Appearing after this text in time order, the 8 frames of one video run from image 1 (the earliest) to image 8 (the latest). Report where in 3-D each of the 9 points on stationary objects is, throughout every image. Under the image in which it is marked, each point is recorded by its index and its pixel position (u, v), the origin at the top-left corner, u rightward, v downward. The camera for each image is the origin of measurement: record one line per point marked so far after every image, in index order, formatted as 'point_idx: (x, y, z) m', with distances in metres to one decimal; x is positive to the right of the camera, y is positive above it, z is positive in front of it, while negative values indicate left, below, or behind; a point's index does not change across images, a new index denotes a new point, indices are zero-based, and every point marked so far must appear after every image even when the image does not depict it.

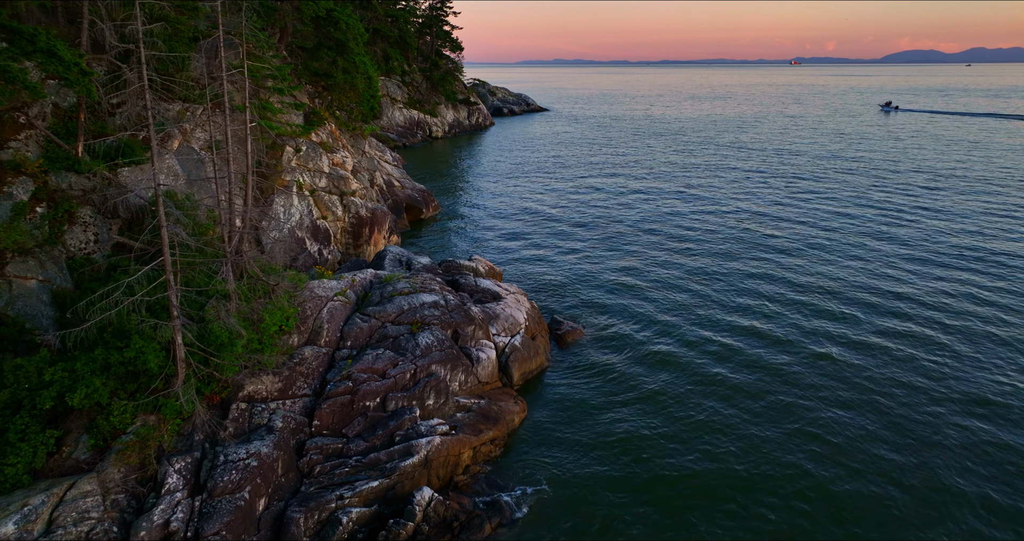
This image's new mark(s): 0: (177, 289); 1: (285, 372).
0: (-6.9, -0.4, +13.4) m
1: (-5.6, -2.5, +15.9) m
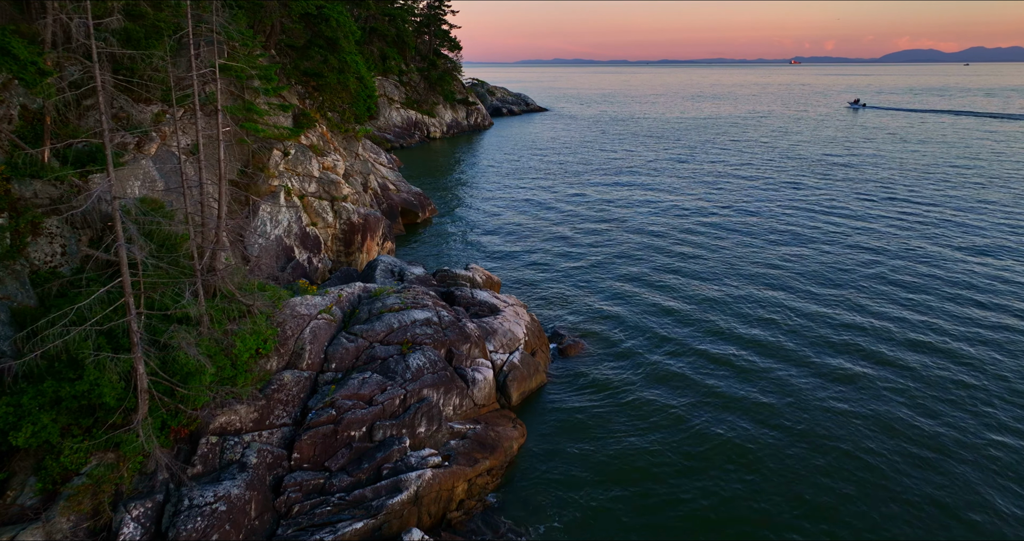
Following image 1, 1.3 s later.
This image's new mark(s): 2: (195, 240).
0: (-6.9, -0.8, +12.0) m
1: (-5.6, -2.9, +14.5) m
2: (-6.5, +0.6, +13.4) m
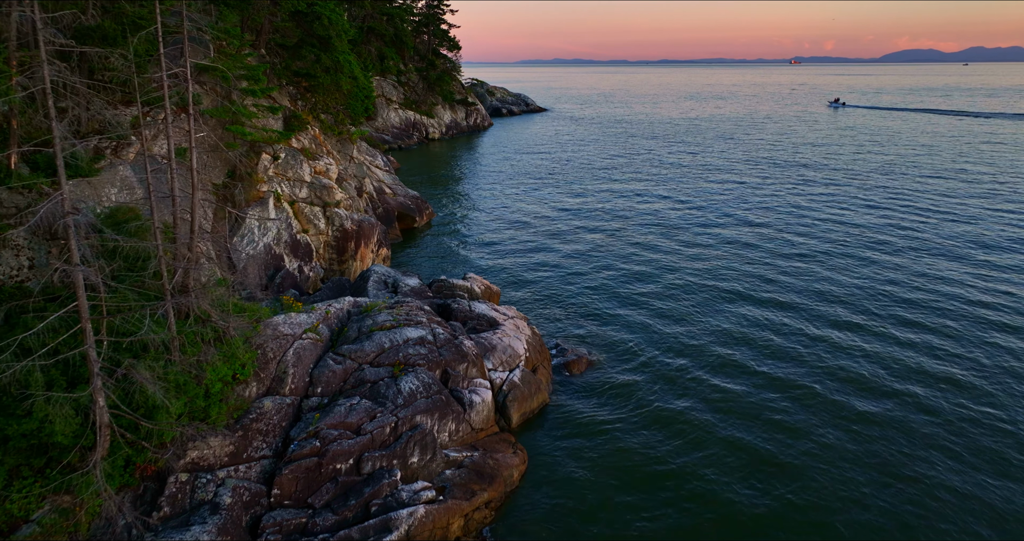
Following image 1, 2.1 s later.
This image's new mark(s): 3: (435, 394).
0: (-6.9, -1.2, +10.8) m
1: (-5.6, -3.3, +13.2) m
2: (-6.5, +0.2, +12.2) m
3: (-1.9, -3.0, +15.8) m
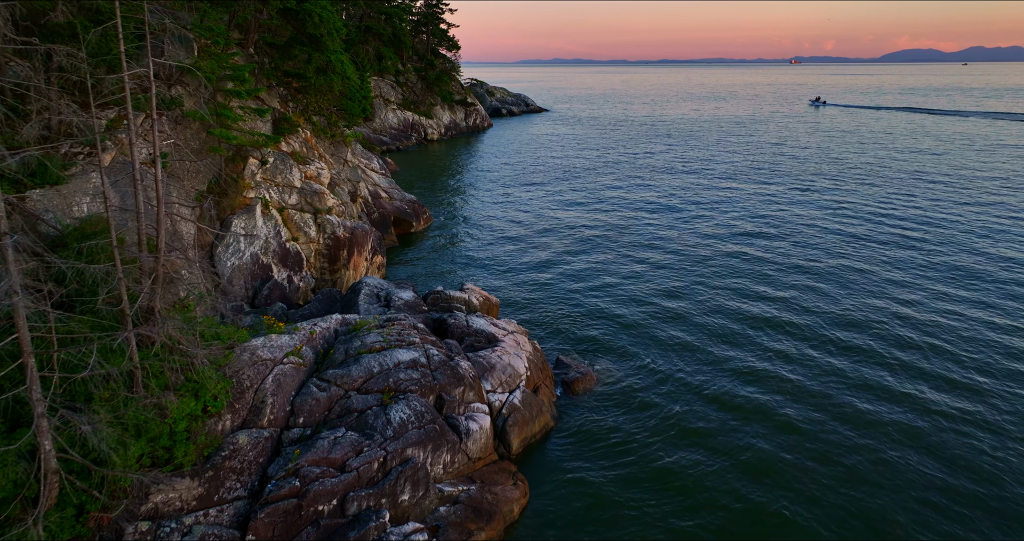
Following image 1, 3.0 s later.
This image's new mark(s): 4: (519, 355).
0: (-6.9, -1.6, +9.5) m
1: (-5.6, -3.7, +11.9) m
2: (-6.5, -0.2, +10.9) m
3: (-1.9, -3.4, +14.5) m
4: (+0.2, -2.5, +19.4) m
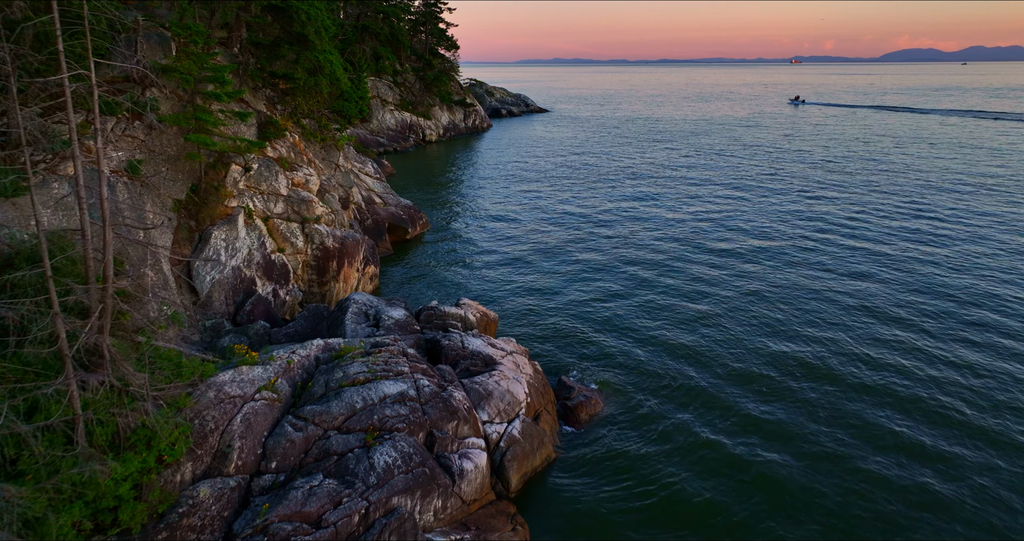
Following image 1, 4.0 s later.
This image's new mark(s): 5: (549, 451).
0: (-7.0, -2.1, +8.0) m
1: (-5.6, -4.2, +10.4) m
2: (-6.5, -0.7, +9.4) m
3: (-1.9, -3.9, +12.9) m
4: (+0.2, -3.0, +17.9) m
5: (+0.9, -4.7, +16.8) m
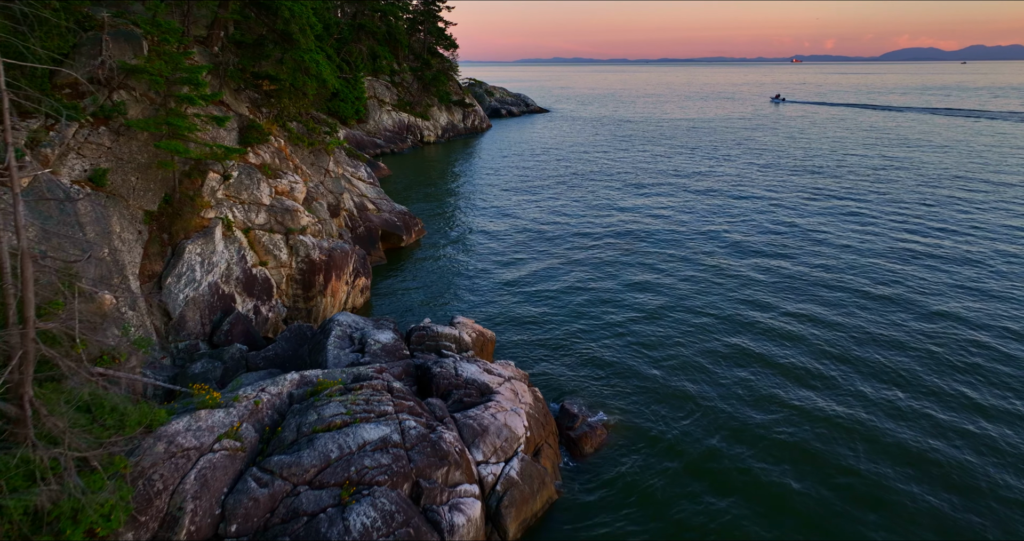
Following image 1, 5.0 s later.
0: (-7.0, -2.7, +6.3) m
1: (-5.7, -4.8, +8.8) m
2: (-6.6, -1.3, +7.7) m
3: (-2.0, -4.5, +11.3) m
4: (+0.1, -3.6, +16.2) m
5: (+0.9, -5.2, +15.2) m
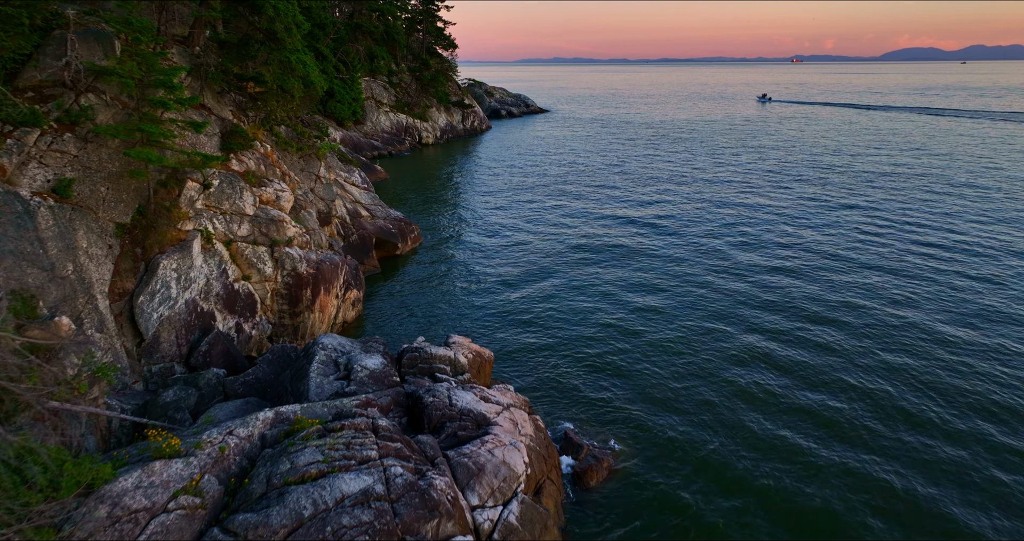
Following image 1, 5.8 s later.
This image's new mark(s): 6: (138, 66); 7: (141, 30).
0: (-7.0, -3.2, +4.9) m
1: (-5.7, -5.3, +7.3) m
2: (-6.6, -1.8, +6.3) m
3: (-2.0, -5.0, +9.8) m
4: (+0.1, -4.1, +14.8) m
5: (+0.9, -5.7, +13.7) m
6: (-10.7, +5.8, +18.5) m
7: (-10.7, +6.9, +18.7) m
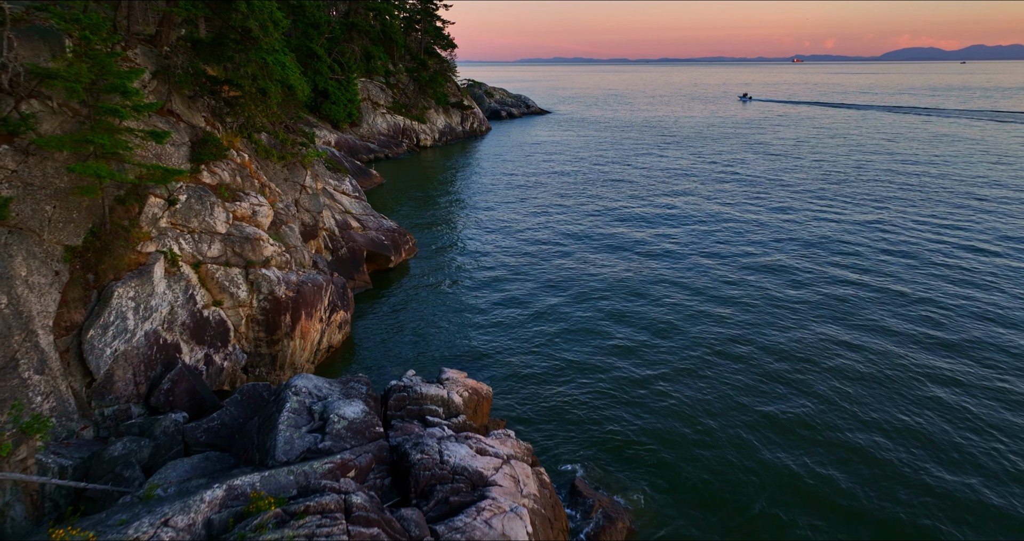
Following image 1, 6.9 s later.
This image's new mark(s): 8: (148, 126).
0: (-7.0, -3.9, +2.7) m
1: (-5.7, -6.0, +5.1) m
2: (-6.6, -2.5, +4.1) m
3: (-2.0, -5.7, +7.6) m
4: (+0.1, -4.8, +12.6) m
5: (+0.9, -6.5, +11.5) m
6: (-10.7, +5.0, +16.3) m
7: (-10.7, +6.2, +16.5) m
8: (-10.6, +4.3, +19.1) m
